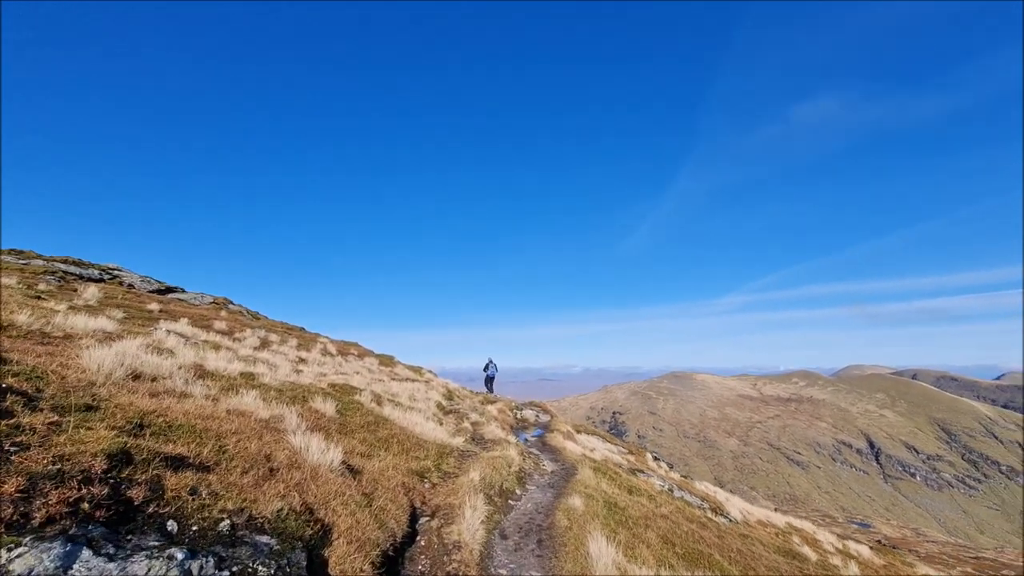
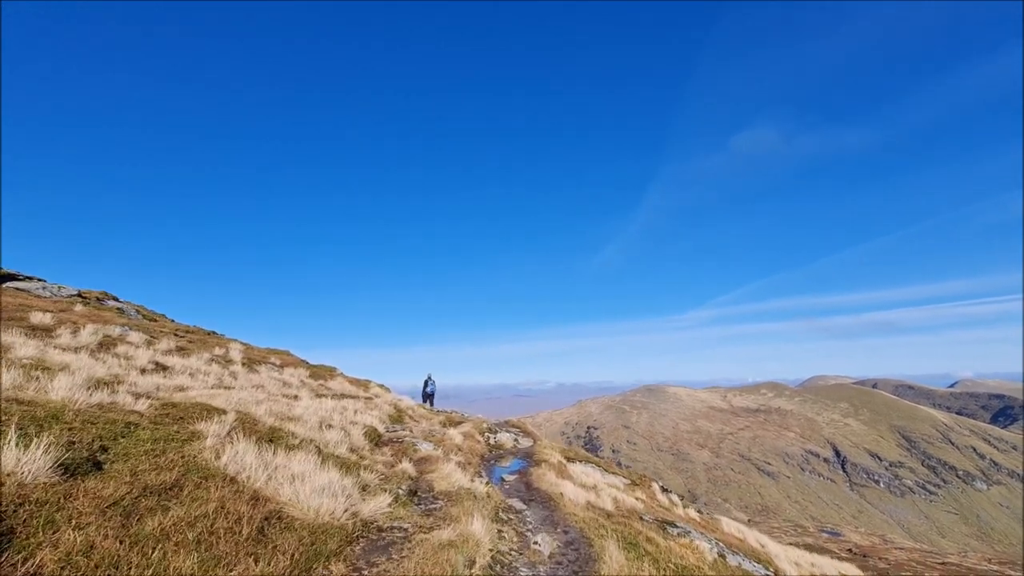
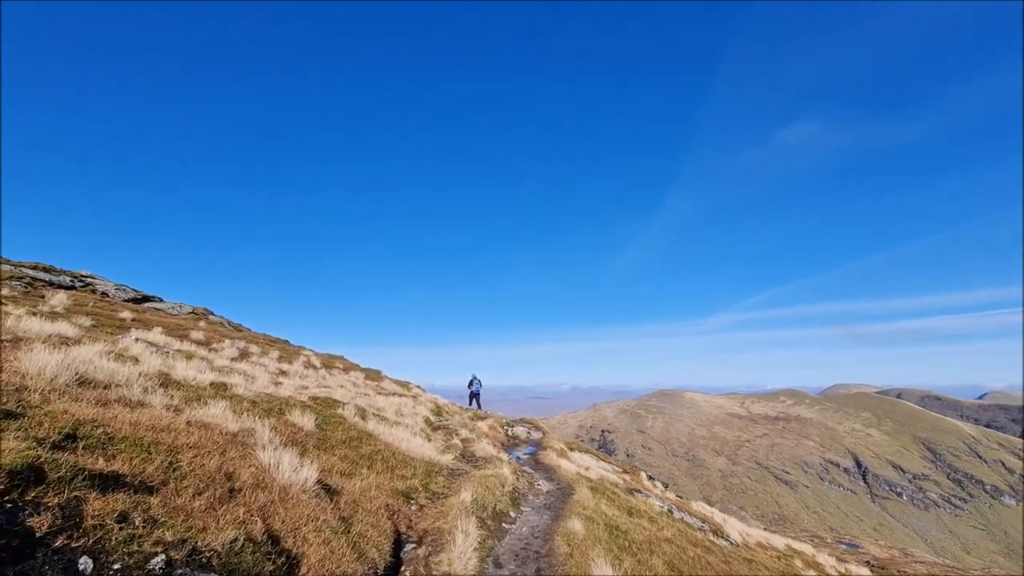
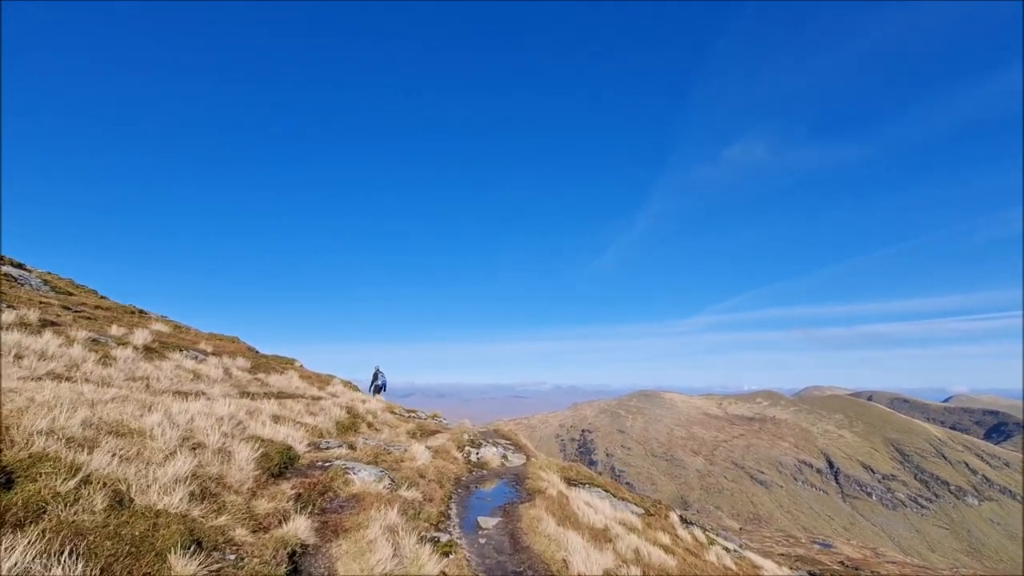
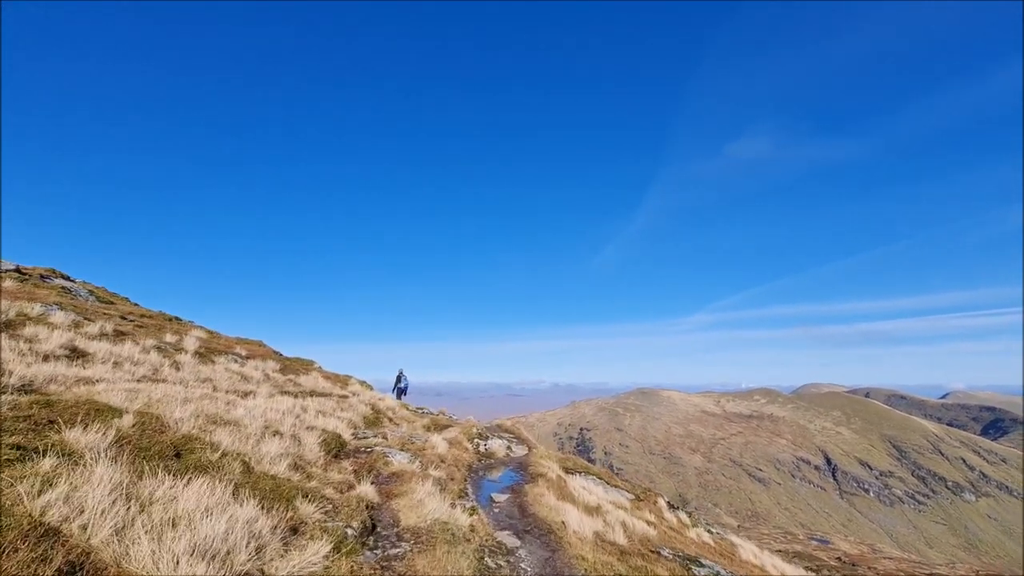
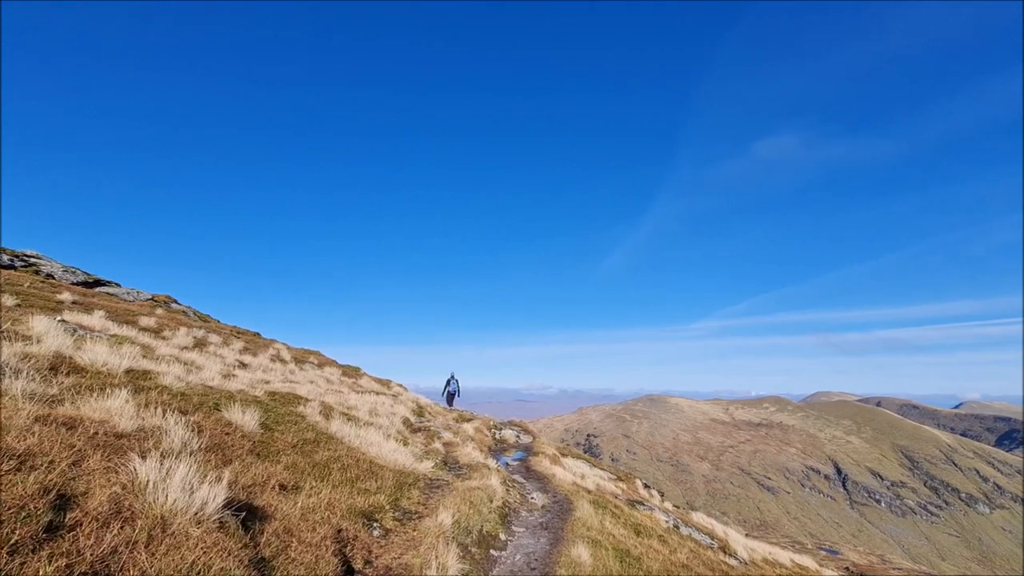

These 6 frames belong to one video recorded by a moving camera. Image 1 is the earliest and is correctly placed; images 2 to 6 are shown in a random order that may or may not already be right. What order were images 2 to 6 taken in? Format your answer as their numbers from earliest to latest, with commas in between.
3, 6, 2, 5, 4
